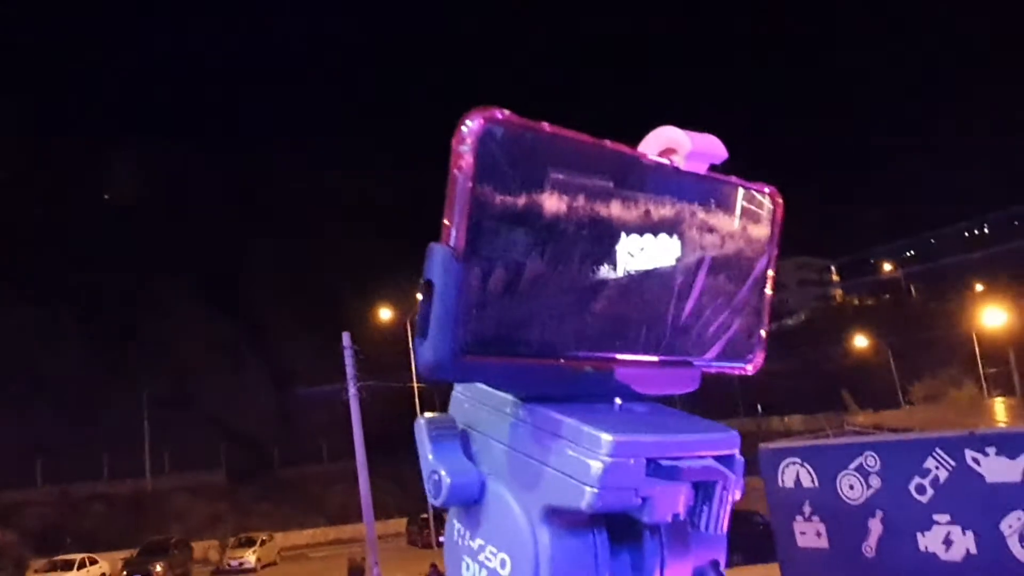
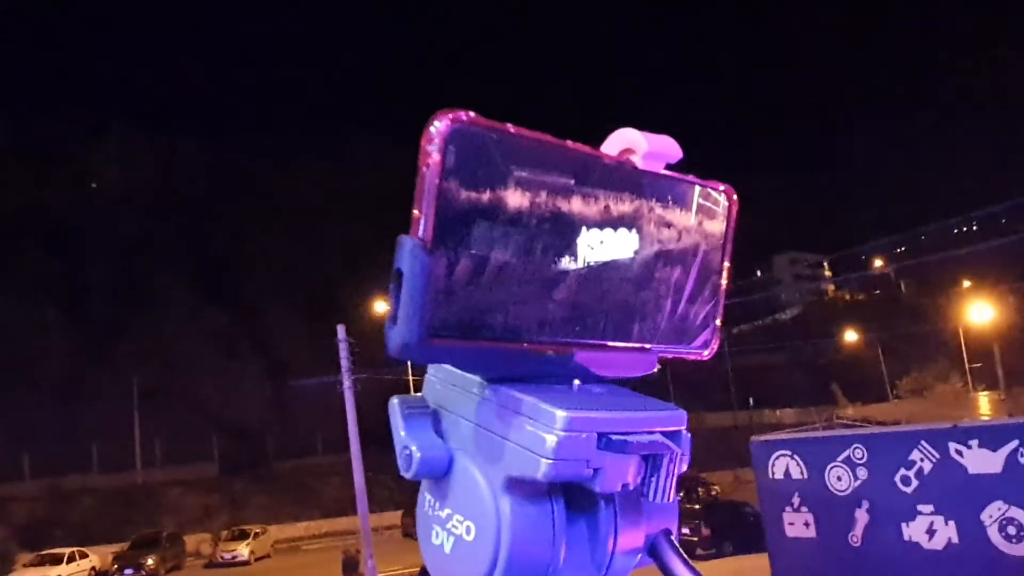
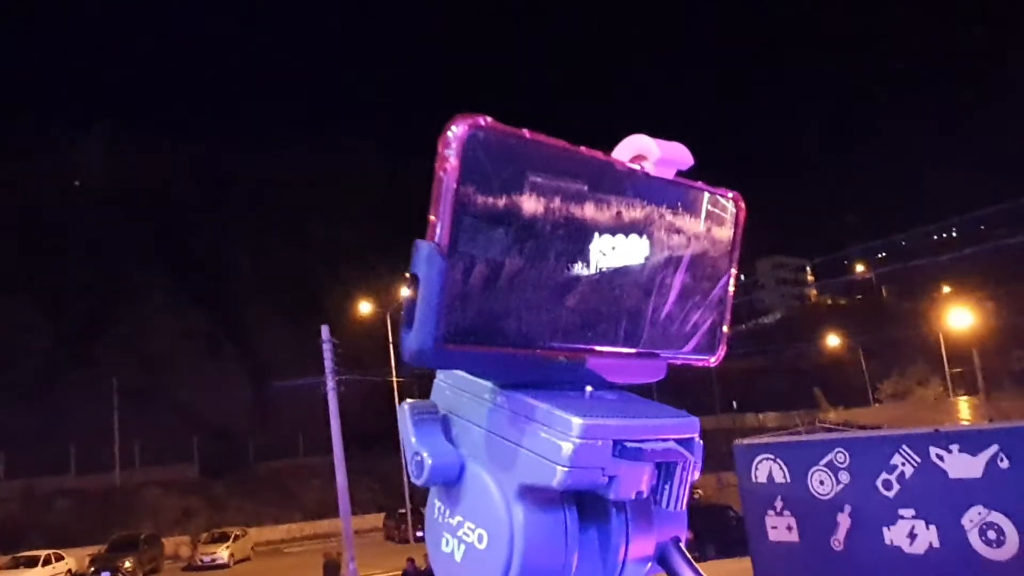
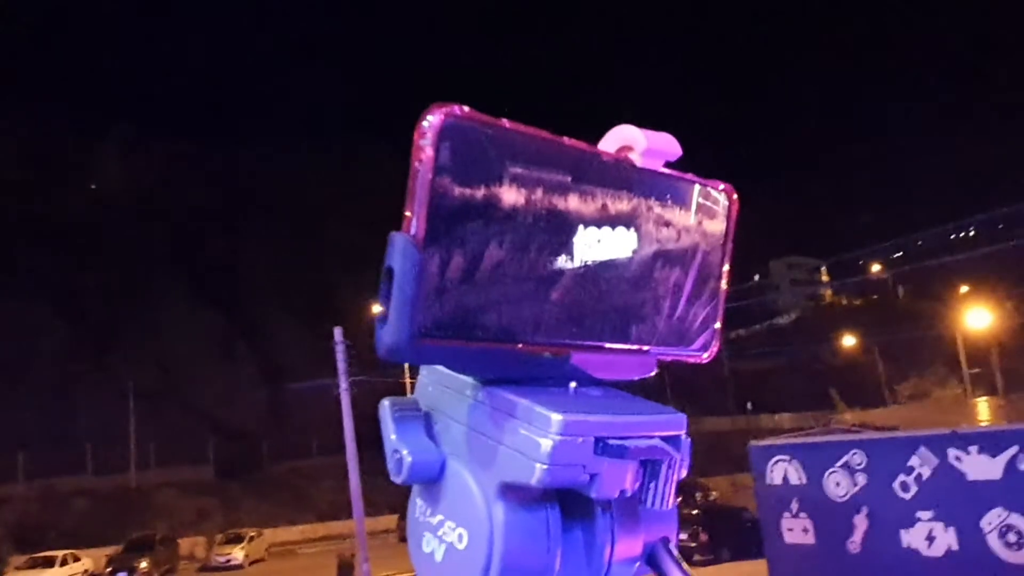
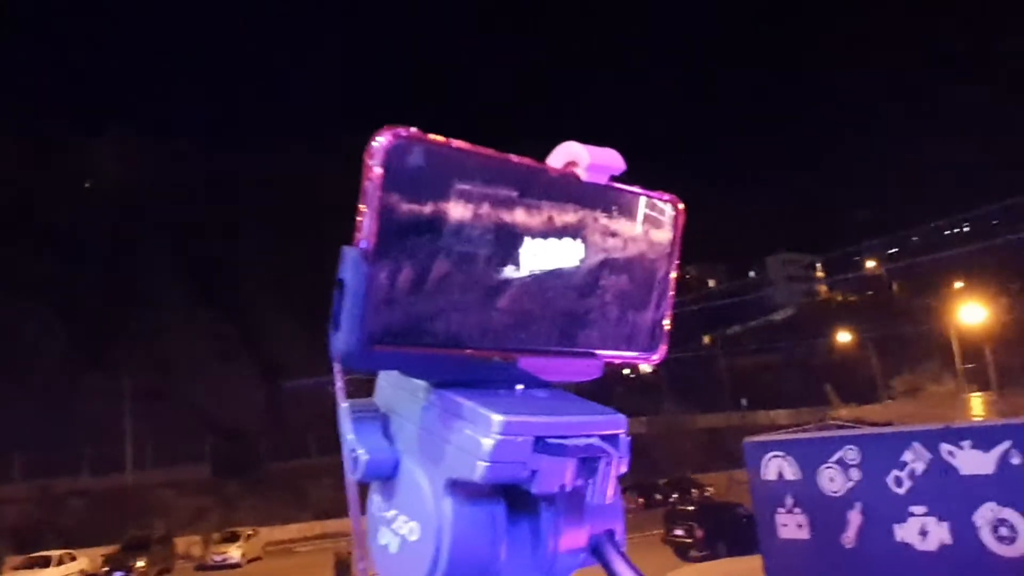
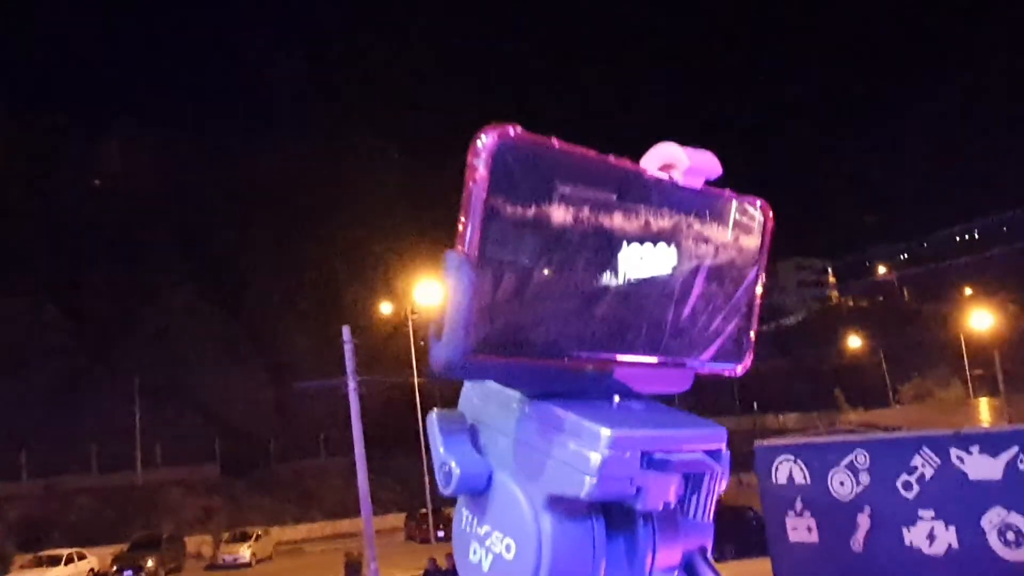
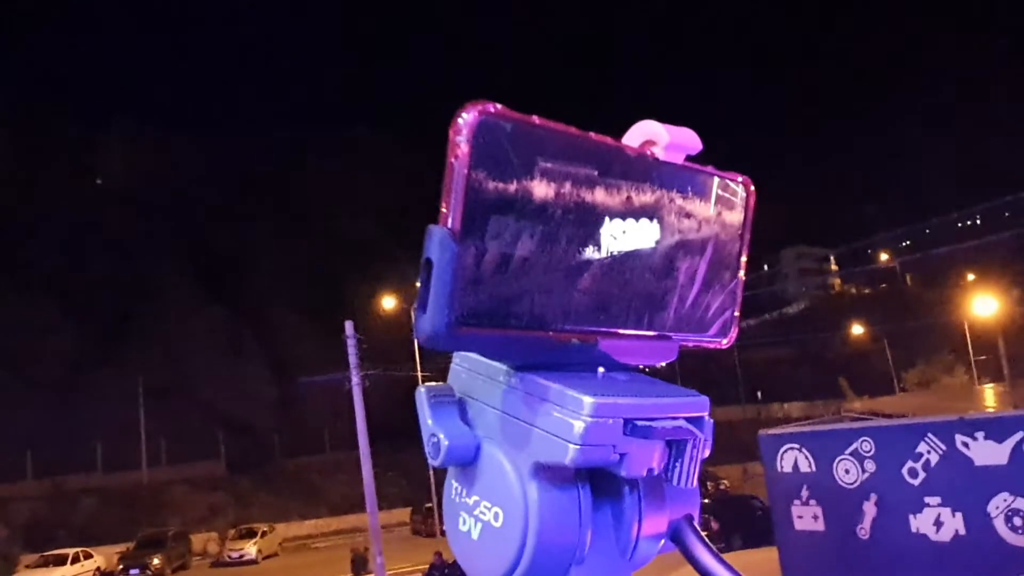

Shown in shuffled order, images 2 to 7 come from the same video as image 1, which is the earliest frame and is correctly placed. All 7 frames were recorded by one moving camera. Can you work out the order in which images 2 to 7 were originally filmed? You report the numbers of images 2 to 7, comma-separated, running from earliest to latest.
4, 5, 7, 2, 6, 3
